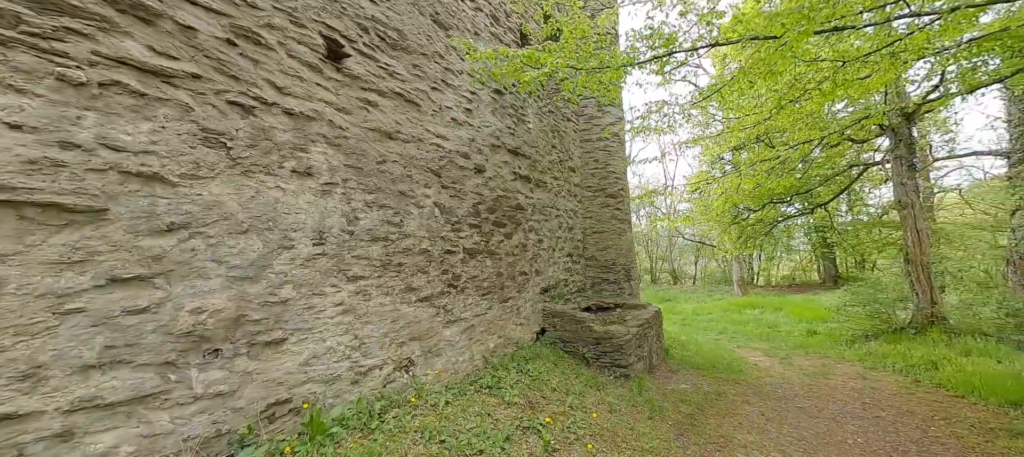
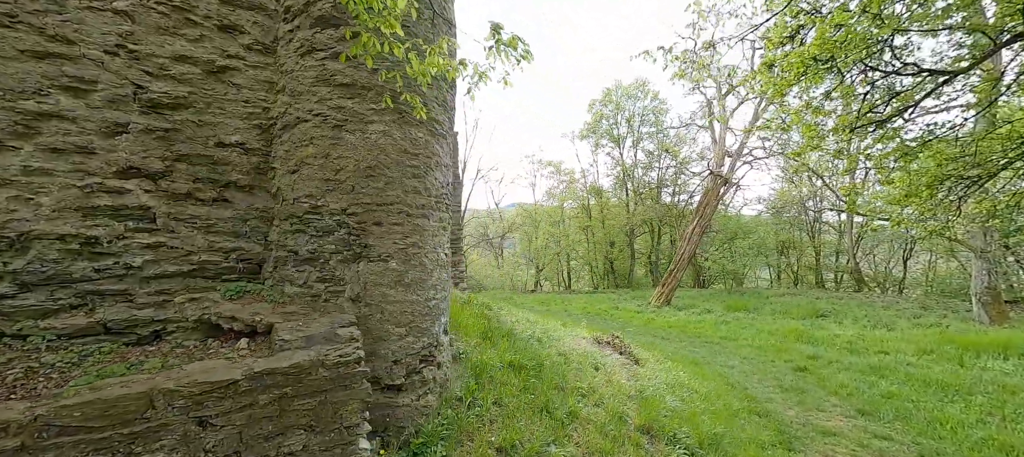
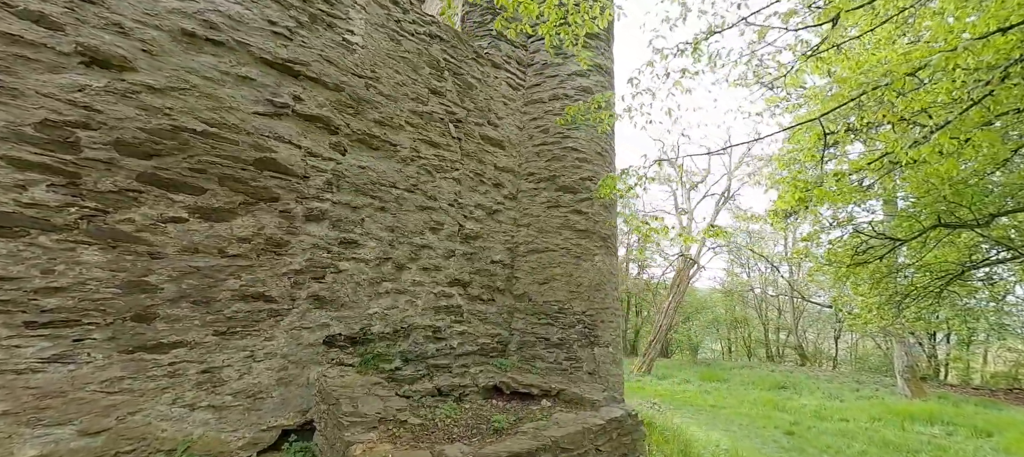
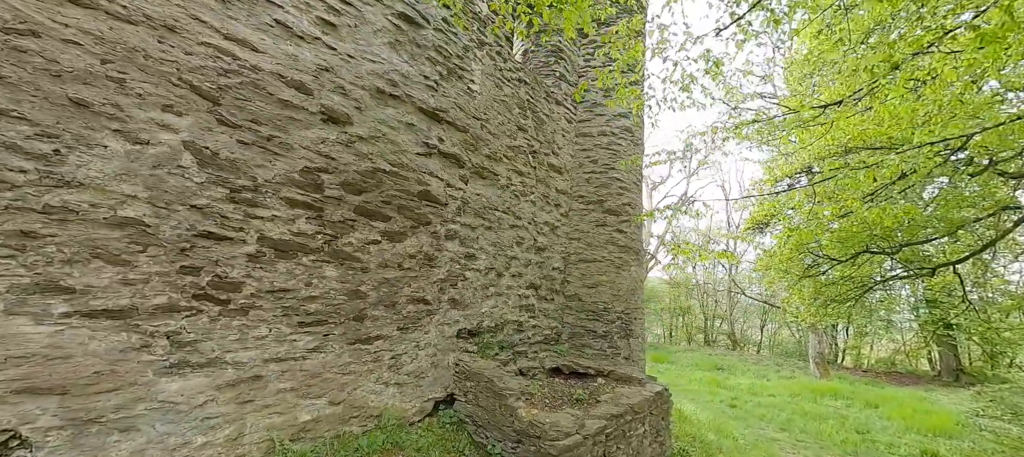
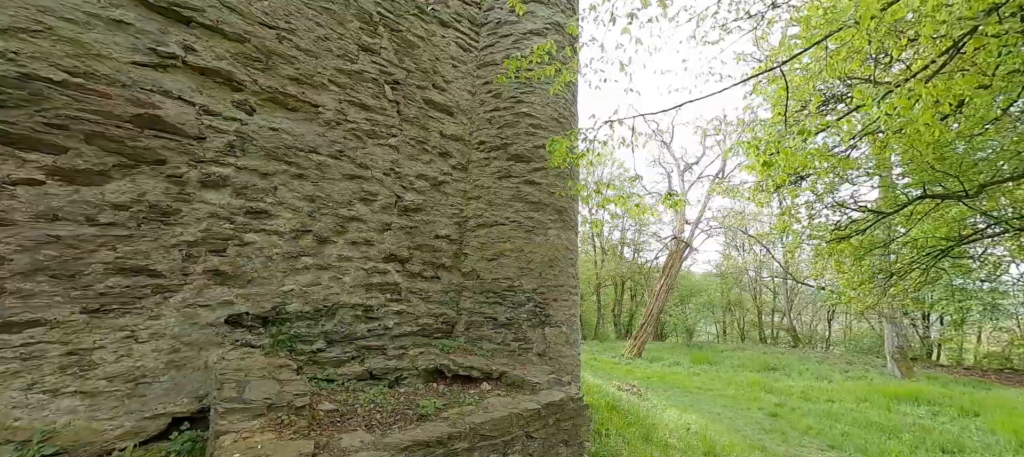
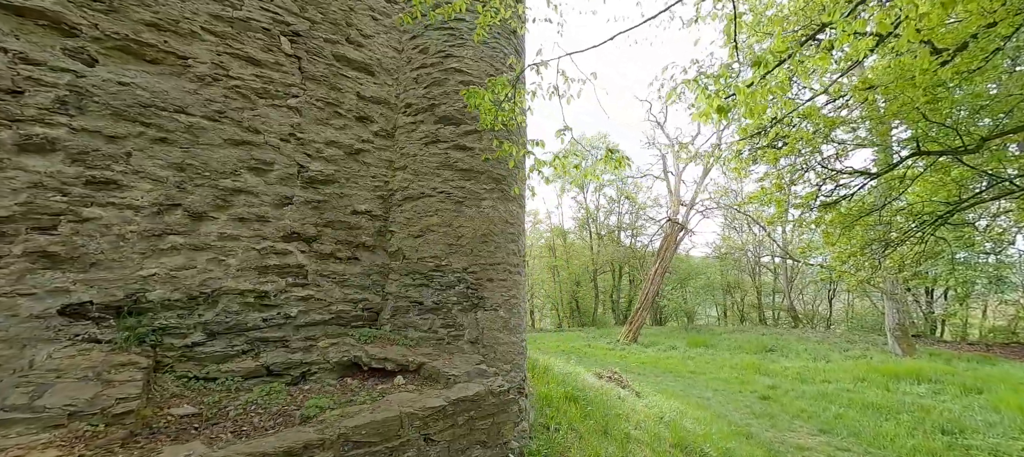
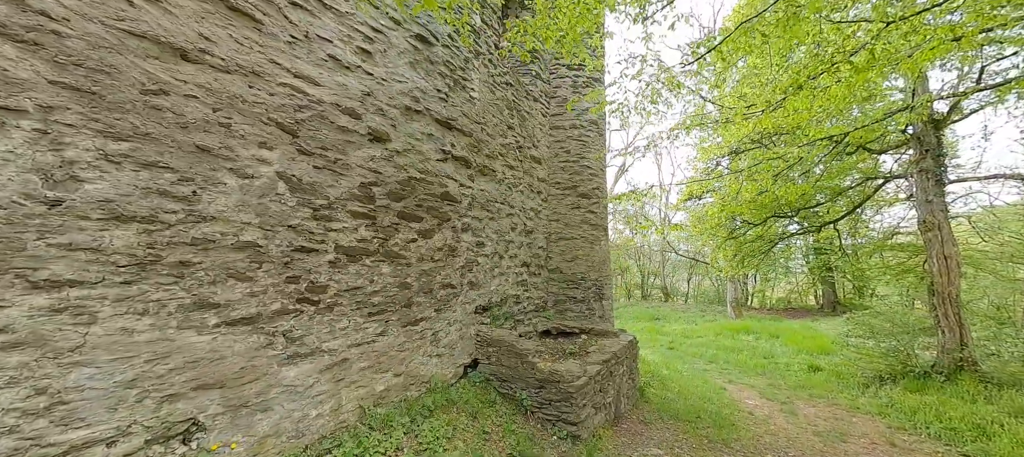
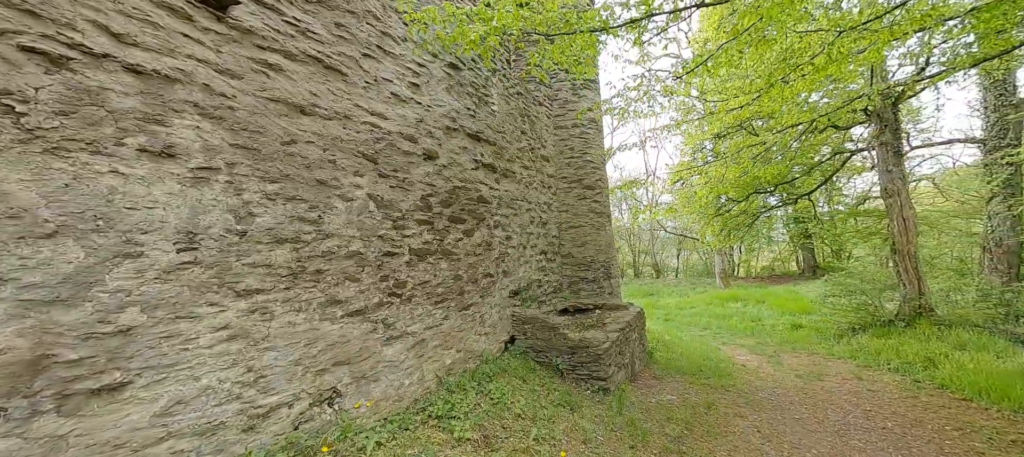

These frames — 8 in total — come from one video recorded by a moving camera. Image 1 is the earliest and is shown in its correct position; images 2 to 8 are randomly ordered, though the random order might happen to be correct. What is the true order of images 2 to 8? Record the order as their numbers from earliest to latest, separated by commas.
8, 7, 4, 3, 5, 6, 2
